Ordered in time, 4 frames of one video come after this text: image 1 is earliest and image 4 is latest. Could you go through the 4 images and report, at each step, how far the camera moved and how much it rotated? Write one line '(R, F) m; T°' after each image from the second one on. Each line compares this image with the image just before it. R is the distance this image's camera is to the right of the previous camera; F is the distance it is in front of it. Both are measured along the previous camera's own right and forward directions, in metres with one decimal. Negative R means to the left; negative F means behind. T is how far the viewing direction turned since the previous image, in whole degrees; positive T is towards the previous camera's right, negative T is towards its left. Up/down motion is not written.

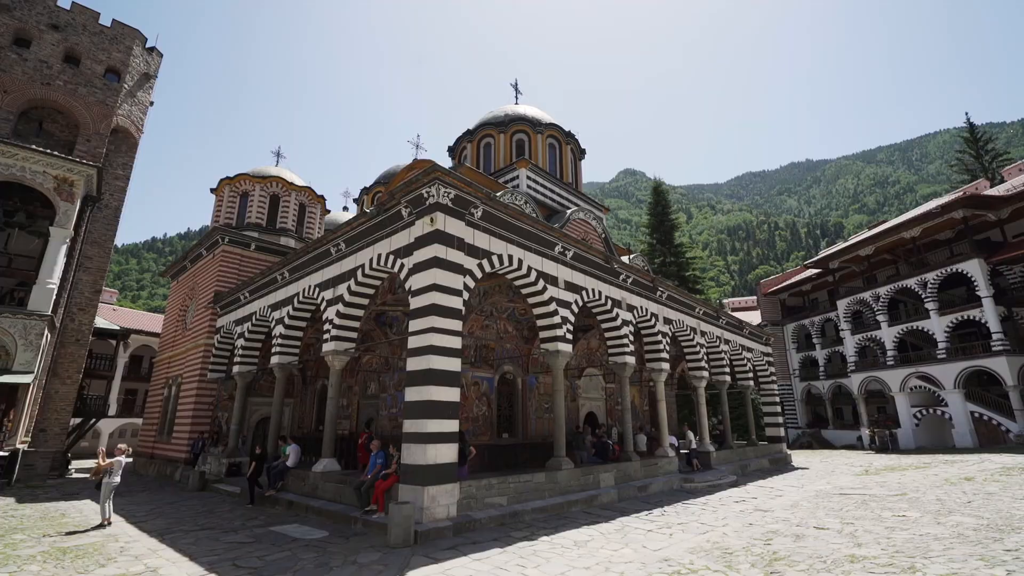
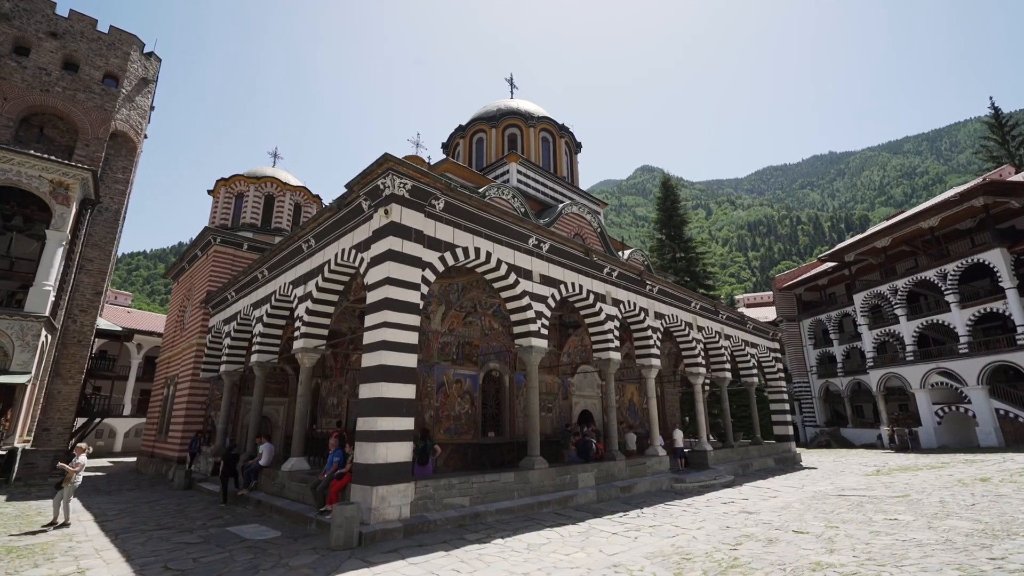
(+0.9, +0.3) m; -2°
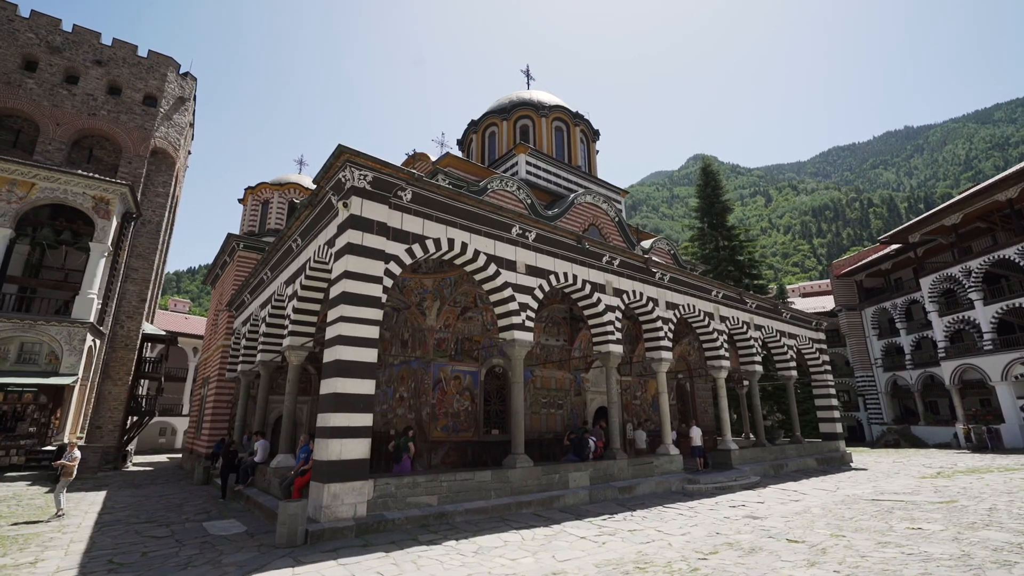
(+1.3, +0.4) m; -6°
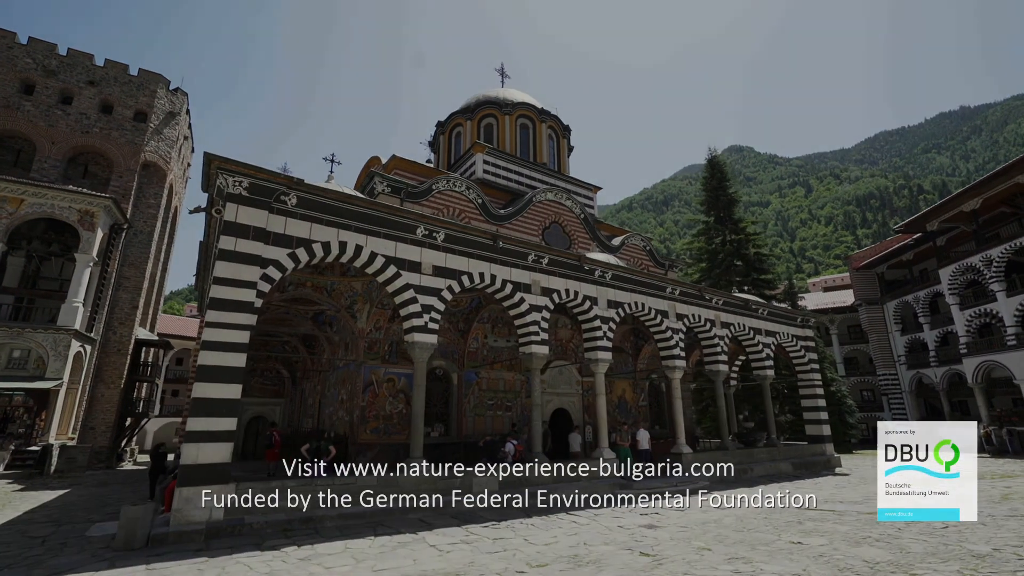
(+2.4, +0.3) m; -4°
